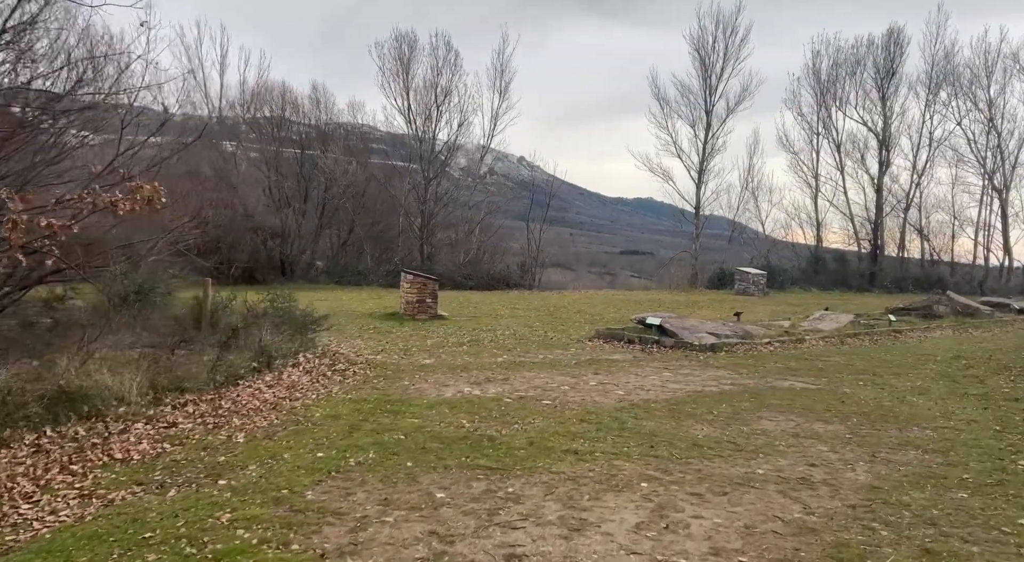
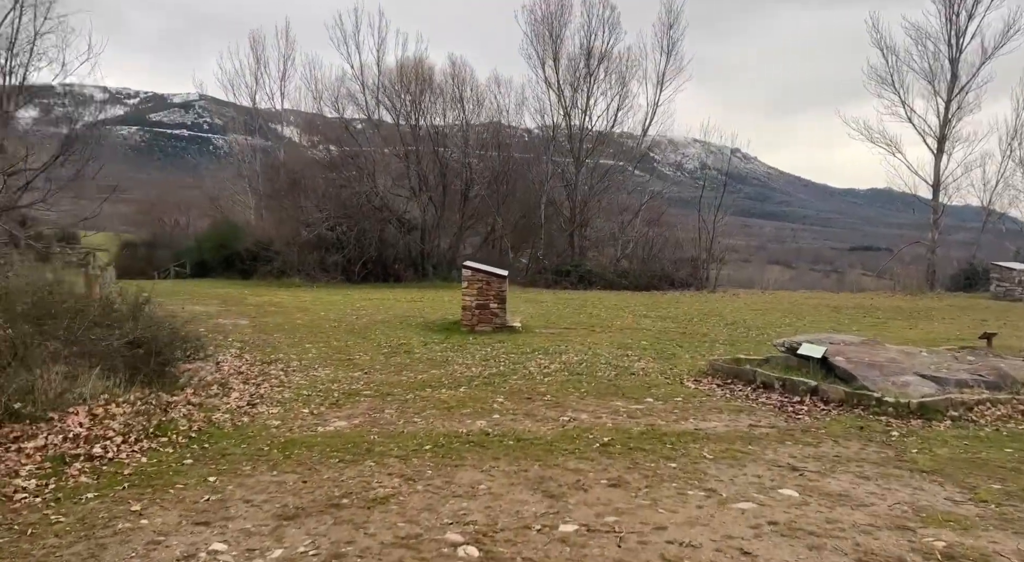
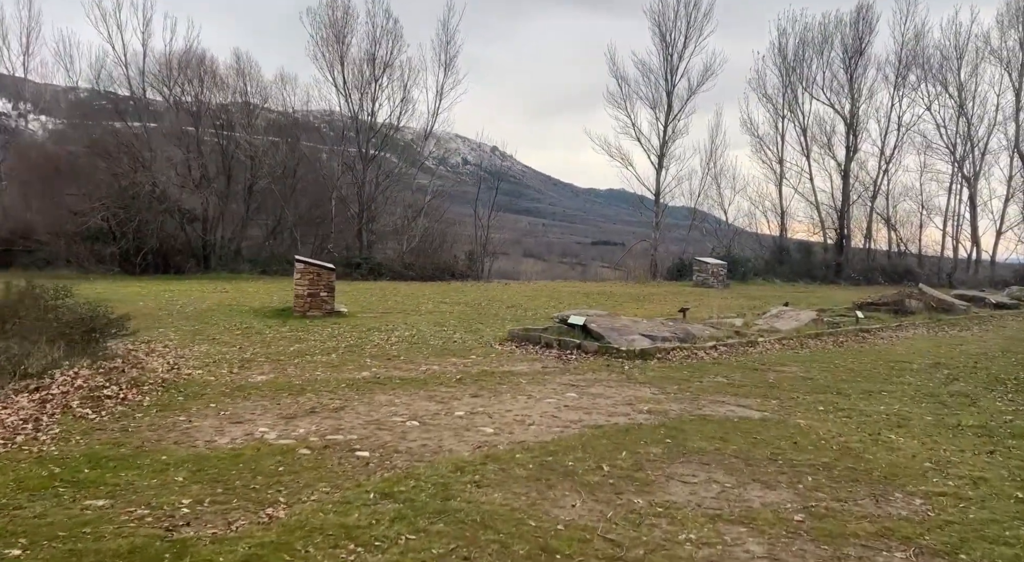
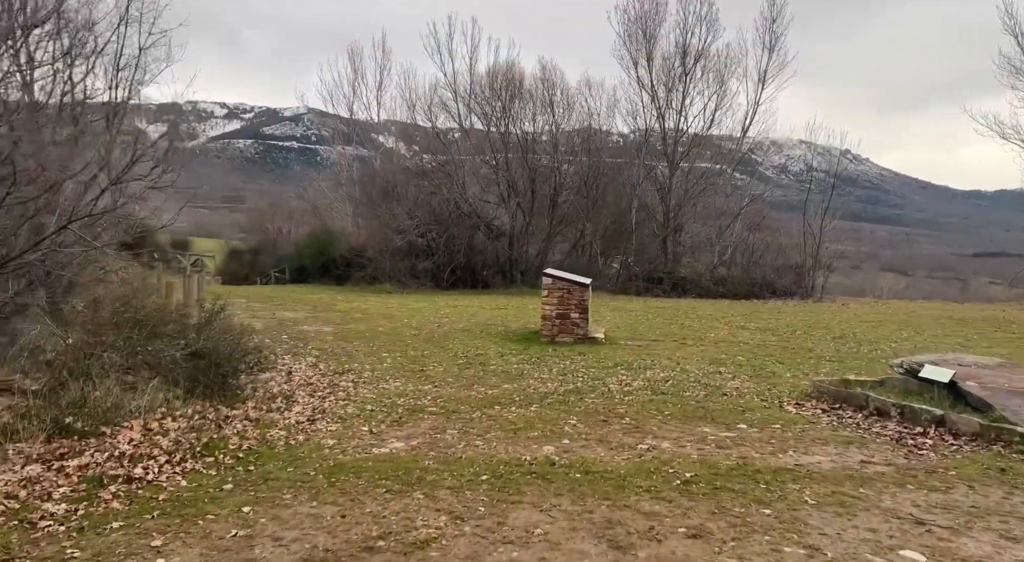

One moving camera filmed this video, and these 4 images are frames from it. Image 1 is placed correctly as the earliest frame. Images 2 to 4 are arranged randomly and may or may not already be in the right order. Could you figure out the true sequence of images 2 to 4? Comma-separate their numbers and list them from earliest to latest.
3, 2, 4
